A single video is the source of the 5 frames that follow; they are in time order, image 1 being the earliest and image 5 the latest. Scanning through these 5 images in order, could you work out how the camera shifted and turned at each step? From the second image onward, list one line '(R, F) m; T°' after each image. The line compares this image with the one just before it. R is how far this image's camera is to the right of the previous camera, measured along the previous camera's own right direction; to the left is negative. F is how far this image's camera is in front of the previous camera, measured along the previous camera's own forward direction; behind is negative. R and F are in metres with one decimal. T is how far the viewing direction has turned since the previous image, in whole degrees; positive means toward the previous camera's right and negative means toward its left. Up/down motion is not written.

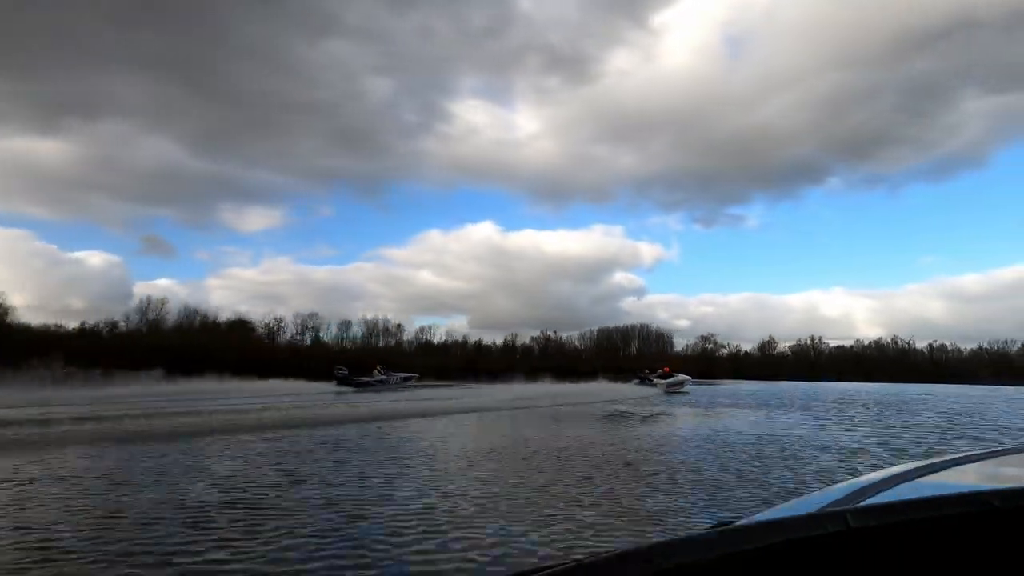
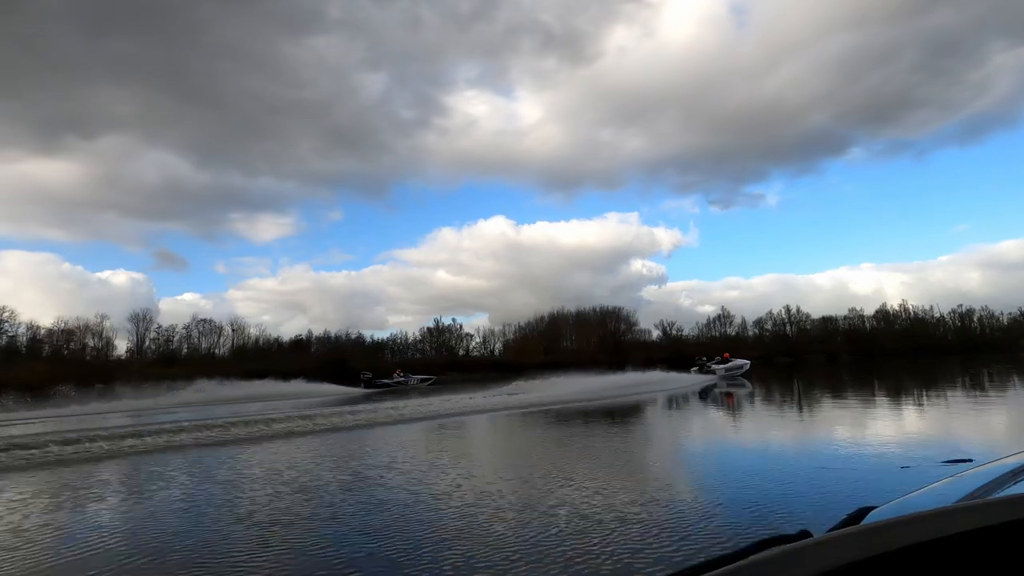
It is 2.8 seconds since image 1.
(-0.6, +0.8) m; -2°
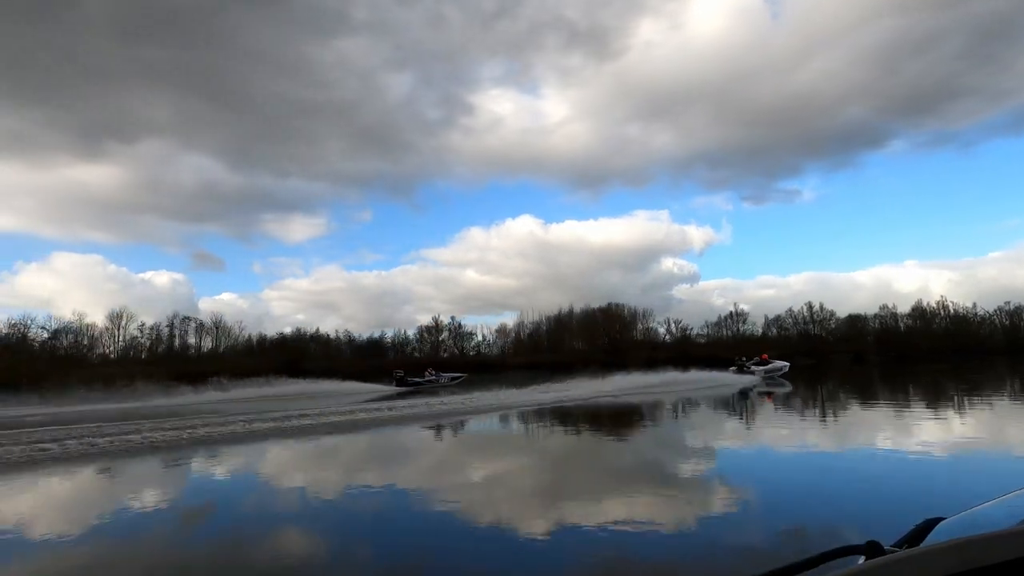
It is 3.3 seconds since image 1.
(-1.1, -0.4) m; -3°
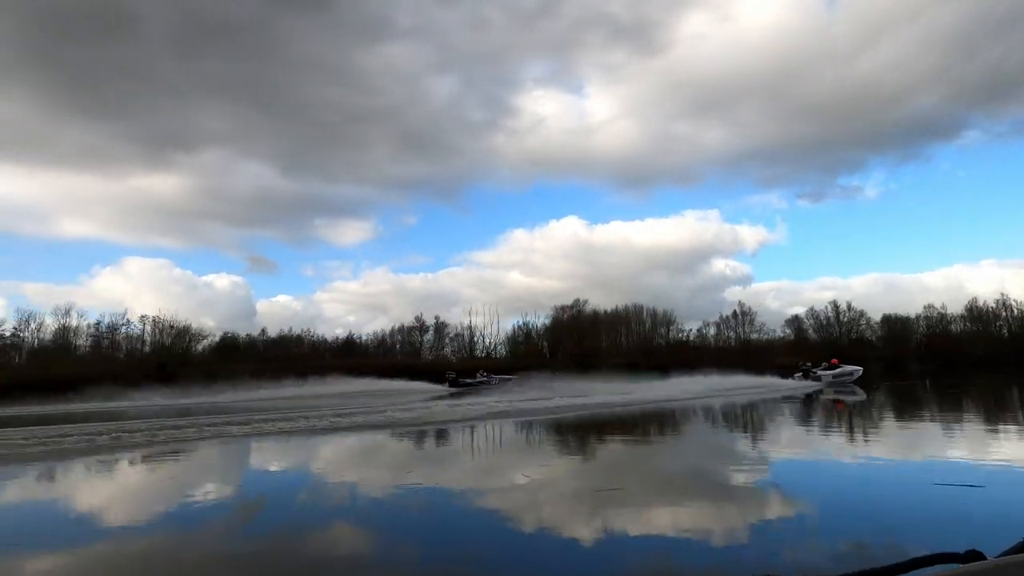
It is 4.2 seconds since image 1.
(-0.8, +0.1) m; -5°
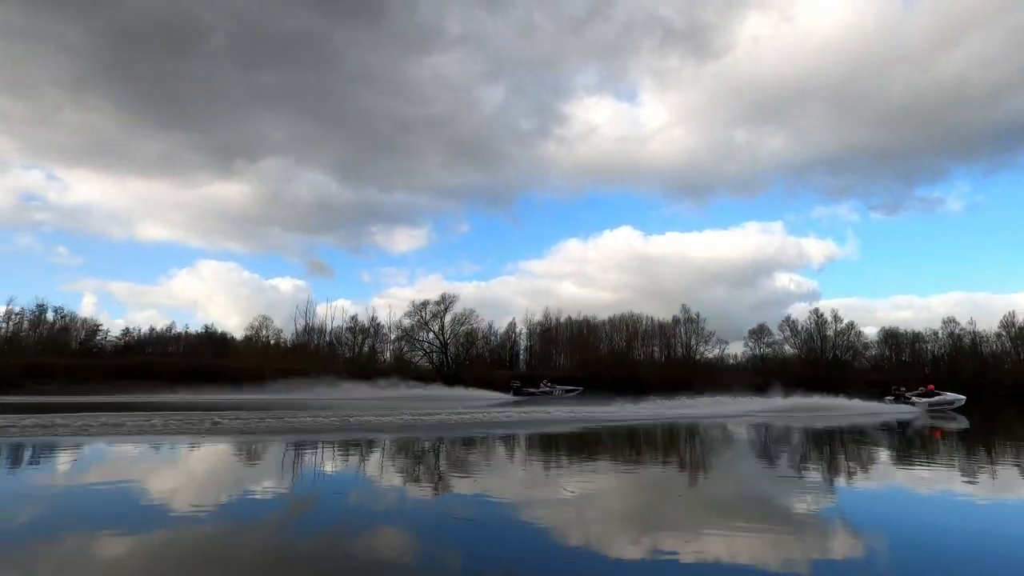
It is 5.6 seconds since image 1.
(-0.5, +0.3) m; -6°
